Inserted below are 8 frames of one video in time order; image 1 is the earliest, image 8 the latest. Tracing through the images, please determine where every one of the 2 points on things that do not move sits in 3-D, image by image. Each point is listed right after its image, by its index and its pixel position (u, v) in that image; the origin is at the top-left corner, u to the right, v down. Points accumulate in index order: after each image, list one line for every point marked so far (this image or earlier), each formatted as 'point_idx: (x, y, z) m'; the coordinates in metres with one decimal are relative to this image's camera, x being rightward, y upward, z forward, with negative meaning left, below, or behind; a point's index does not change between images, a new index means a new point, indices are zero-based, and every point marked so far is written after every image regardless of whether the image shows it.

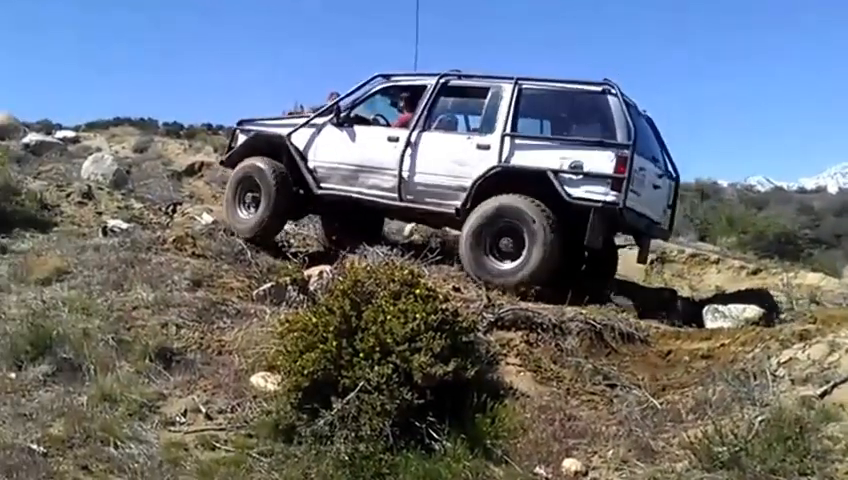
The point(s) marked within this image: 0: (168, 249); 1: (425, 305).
0: (-1.4, 0.0, +9.2) m
1: (0.0, -0.3, +6.8) m
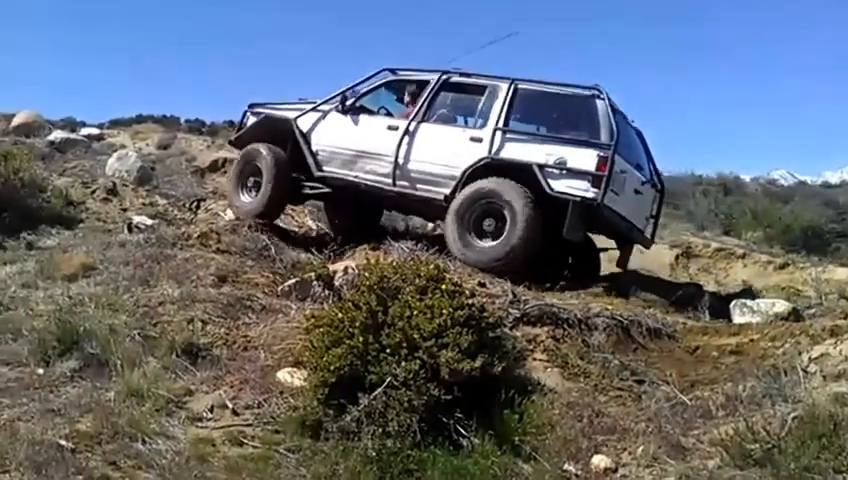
0: (-1.3, 0.0, +9.2) m
1: (+0.1, -0.3, +6.7) m
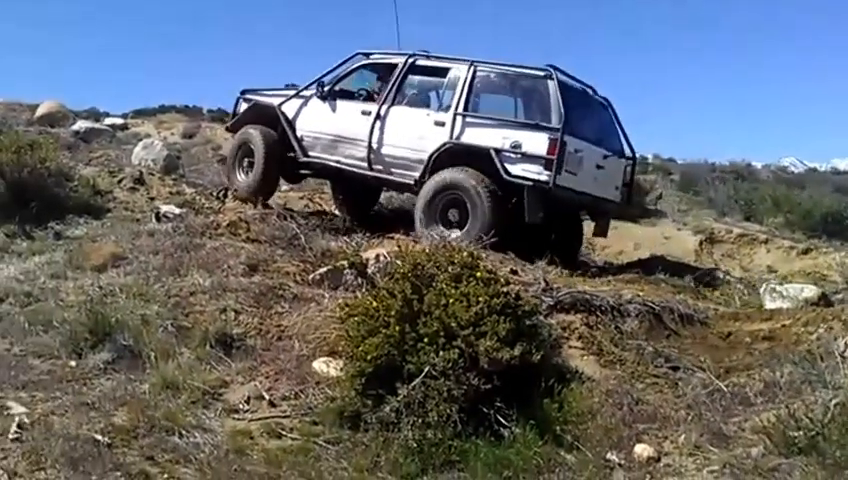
0: (-1.1, 0.0, +9.1) m
1: (+0.3, -0.2, +6.7) m
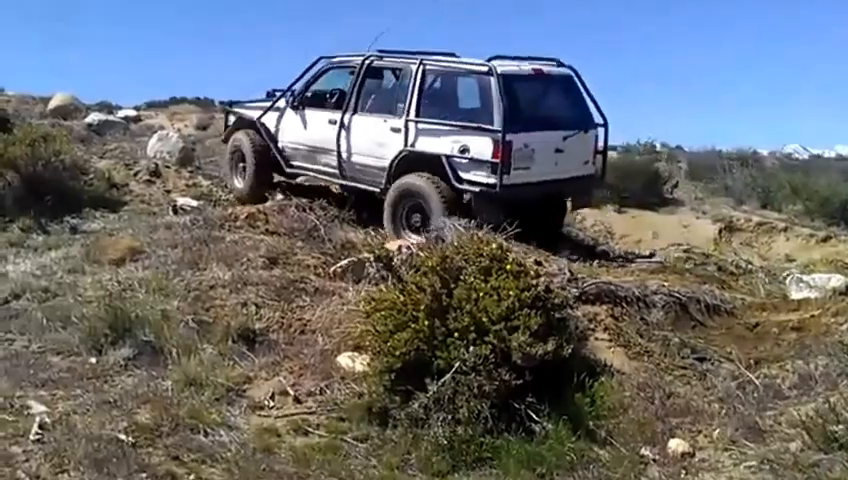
0: (-1.0, +0.1, +8.9) m
1: (+0.4, -0.2, +6.5) m
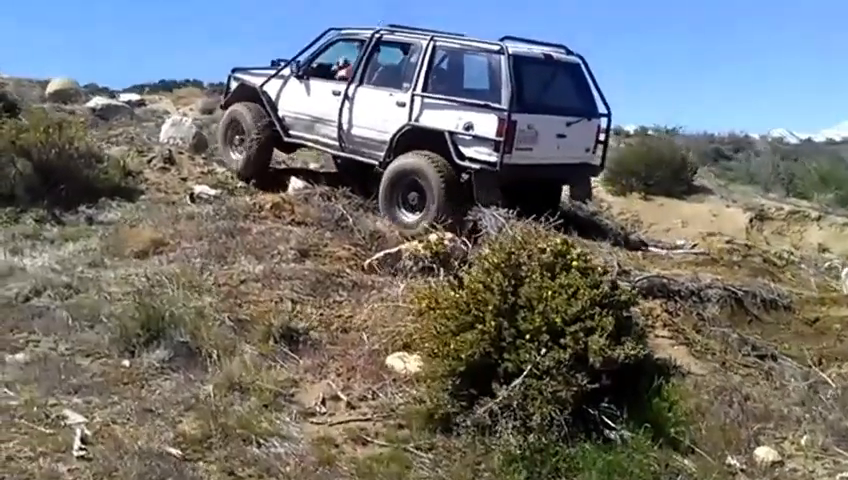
0: (-0.8, +0.1, +8.4) m
1: (+0.6, -0.1, +6.0) m
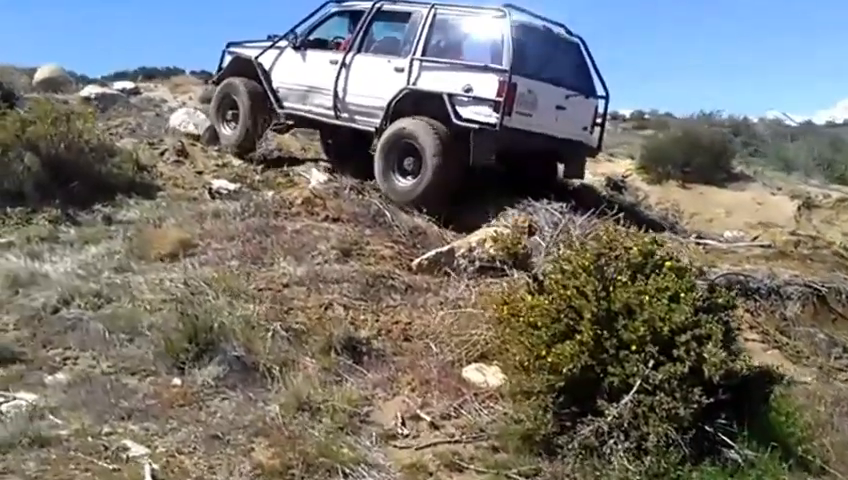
0: (-0.6, +0.1, +7.8) m
1: (+0.9, -0.1, +5.4) m
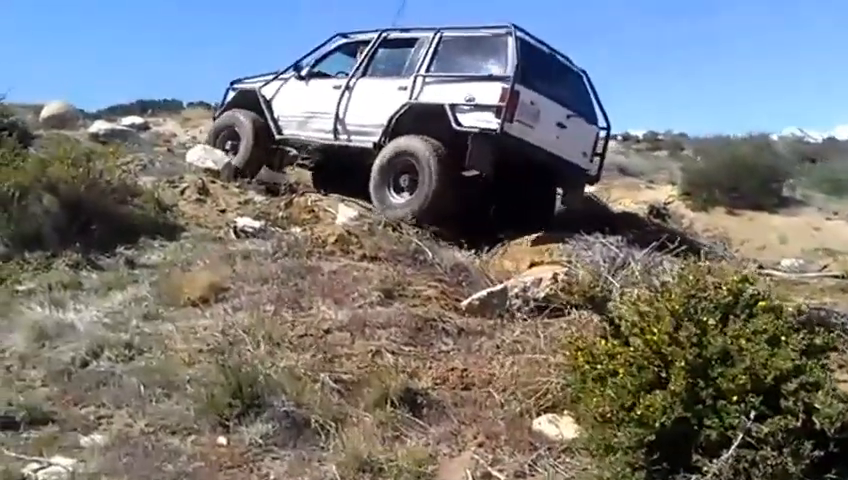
0: (-0.4, -0.1, +7.3) m
1: (+1.1, -0.2, +4.9) m
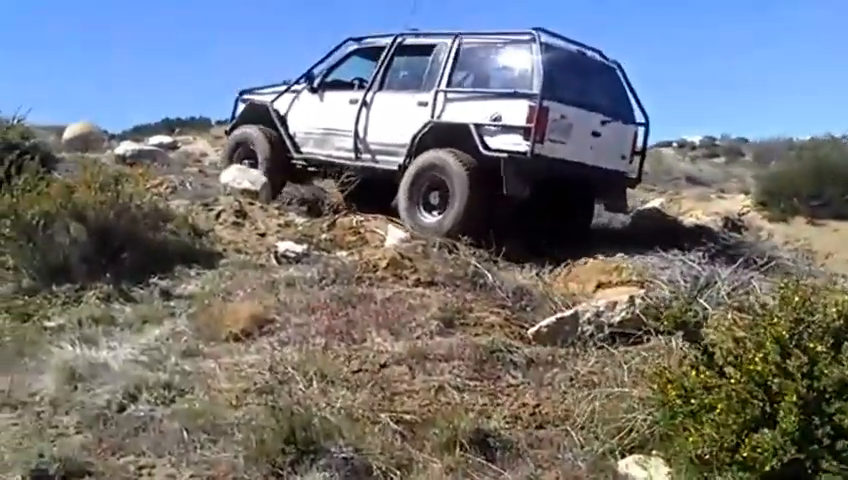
0: (-0.2, -0.2, +6.8) m
1: (+1.3, -0.3, +4.4) m
